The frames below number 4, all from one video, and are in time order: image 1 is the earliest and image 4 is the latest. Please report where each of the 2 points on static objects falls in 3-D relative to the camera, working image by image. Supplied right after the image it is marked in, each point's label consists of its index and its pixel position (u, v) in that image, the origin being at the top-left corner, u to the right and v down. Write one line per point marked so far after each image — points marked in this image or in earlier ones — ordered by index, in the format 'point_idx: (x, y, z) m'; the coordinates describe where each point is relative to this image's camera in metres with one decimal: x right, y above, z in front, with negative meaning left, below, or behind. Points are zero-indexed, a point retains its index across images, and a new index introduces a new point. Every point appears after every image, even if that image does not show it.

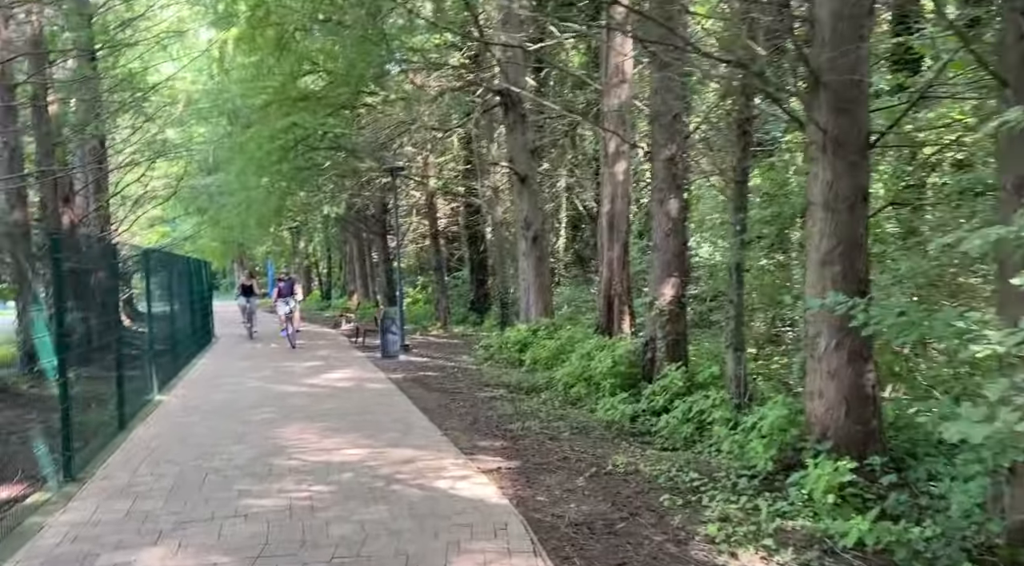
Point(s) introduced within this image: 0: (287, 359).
0: (-4.4, -1.6, +17.1) m
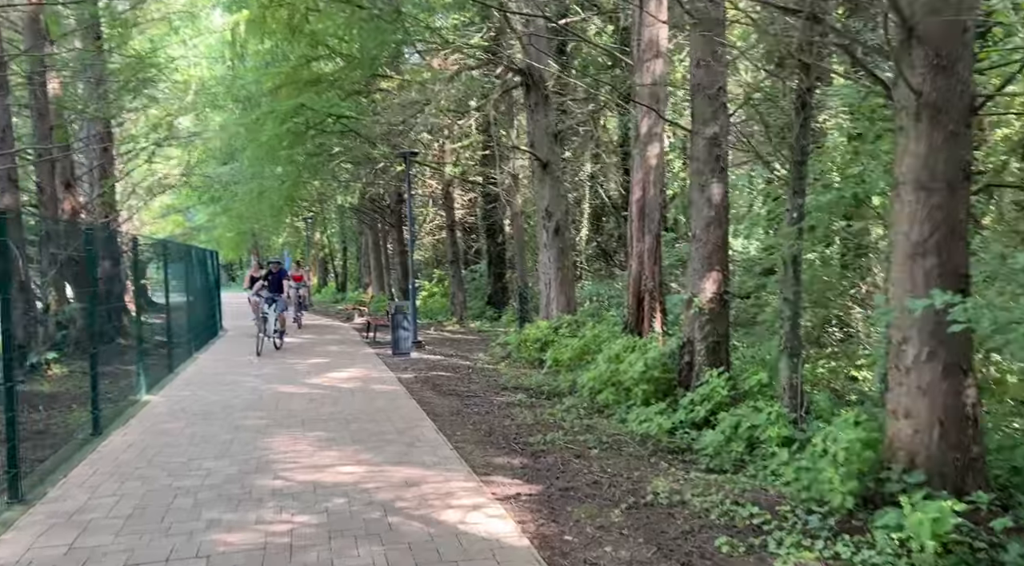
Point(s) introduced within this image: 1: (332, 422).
0: (-4.1, -1.4, +16.1) m
1: (-1.9, -1.5, +9.1) m
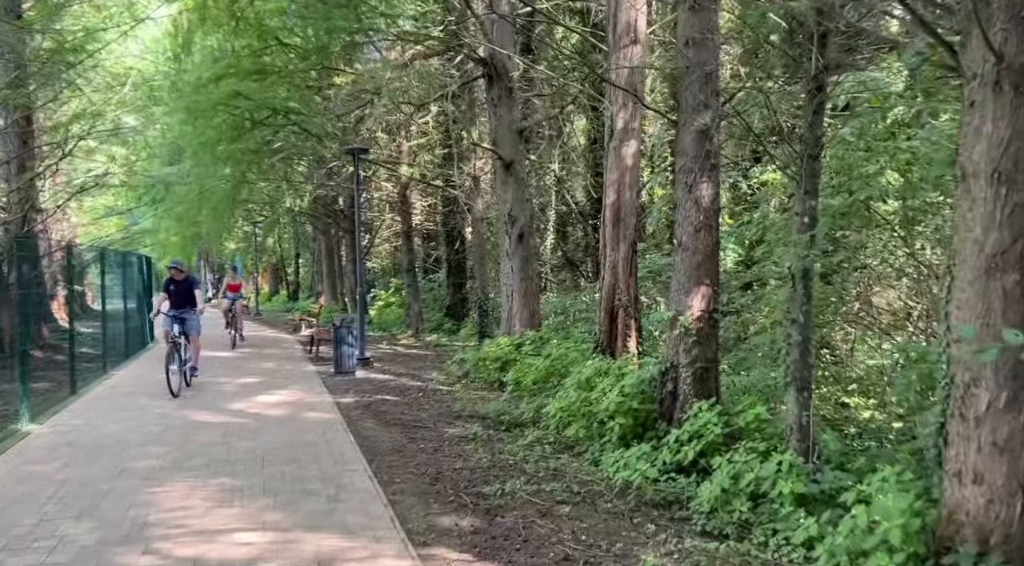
0: (-4.8, -1.5, +14.4) m
1: (-2.3, -1.6, +7.5) m
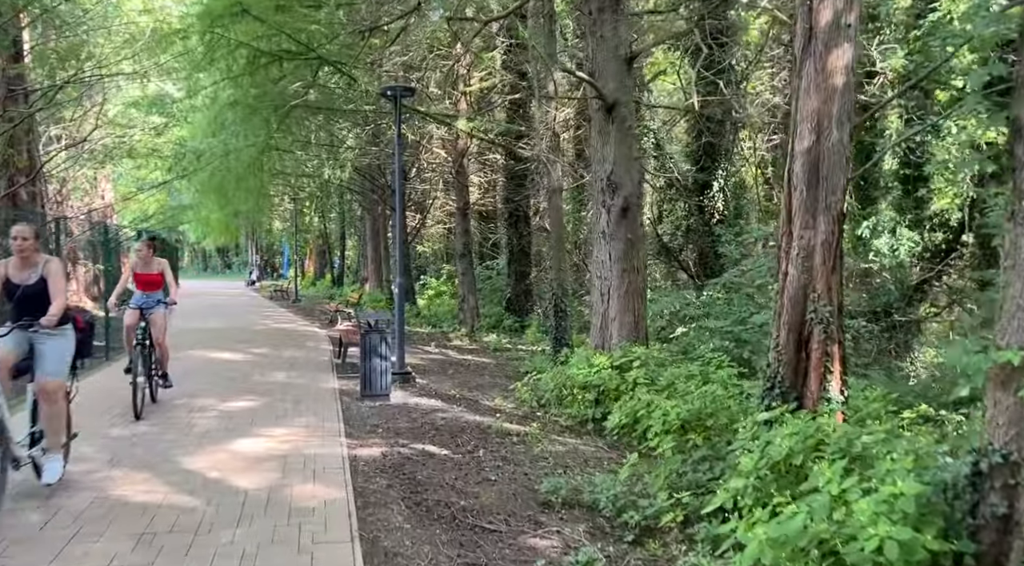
0: (-3.7, -1.4, +10.6) m
1: (-1.6, -1.5, +3.5) m
